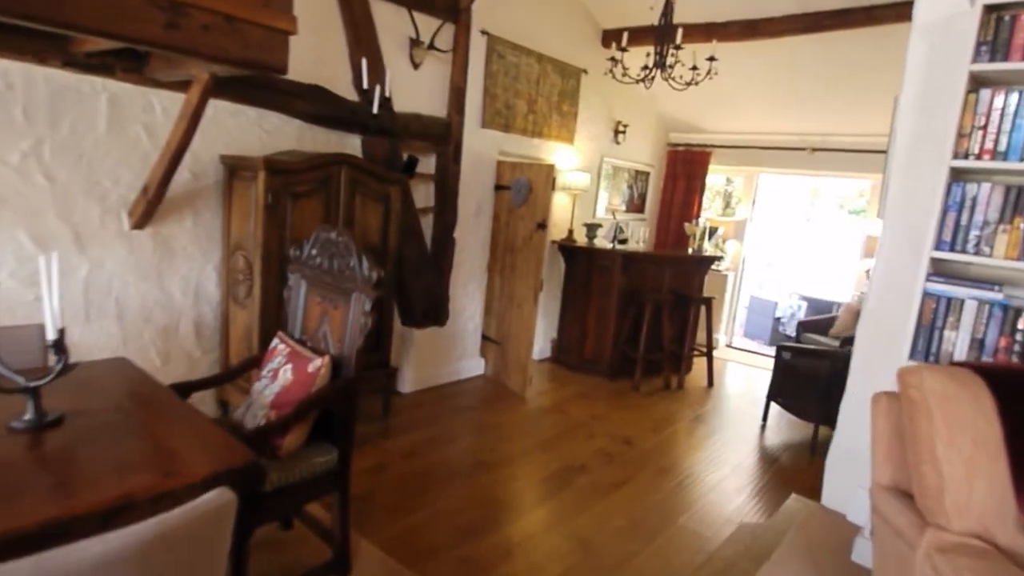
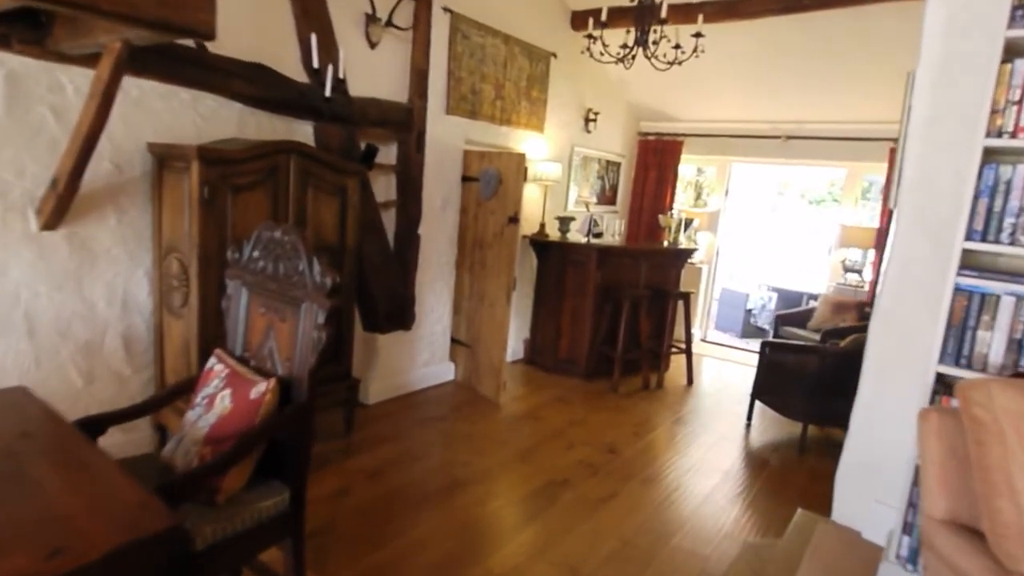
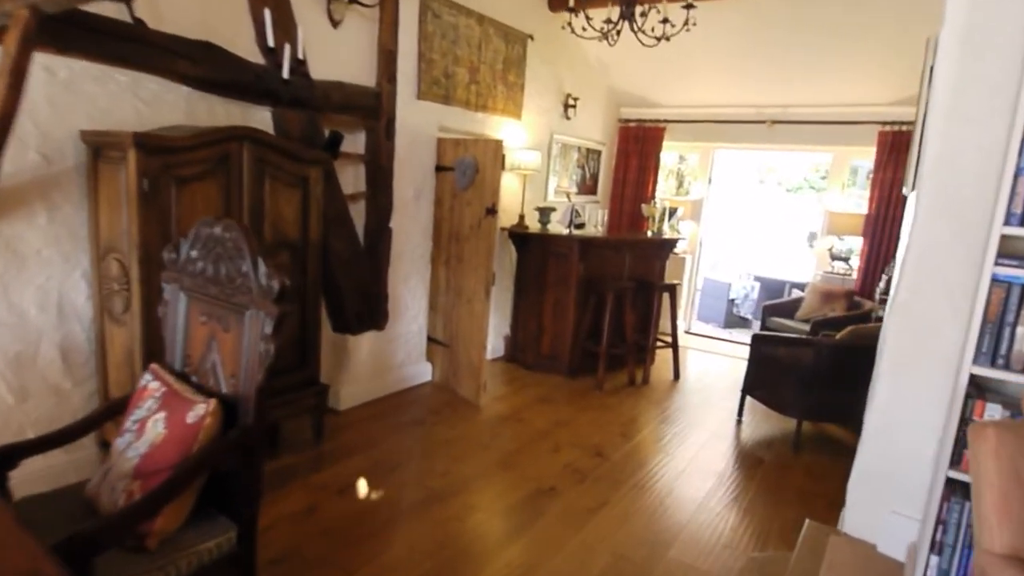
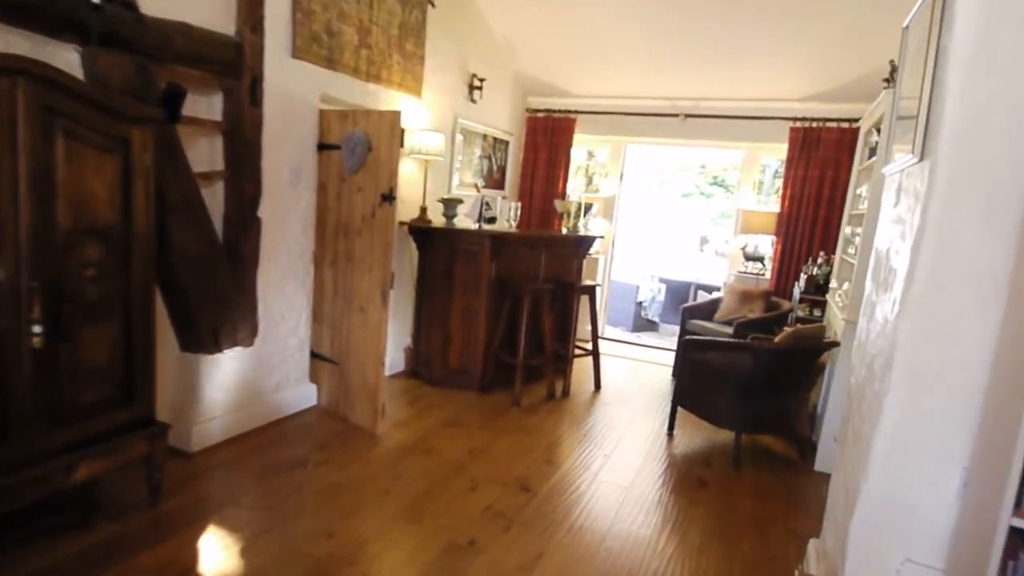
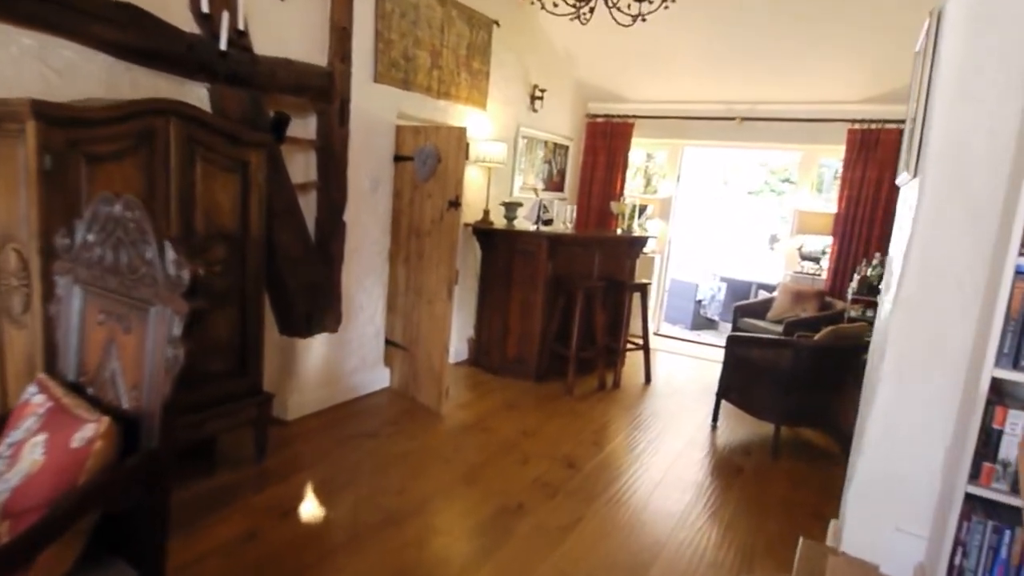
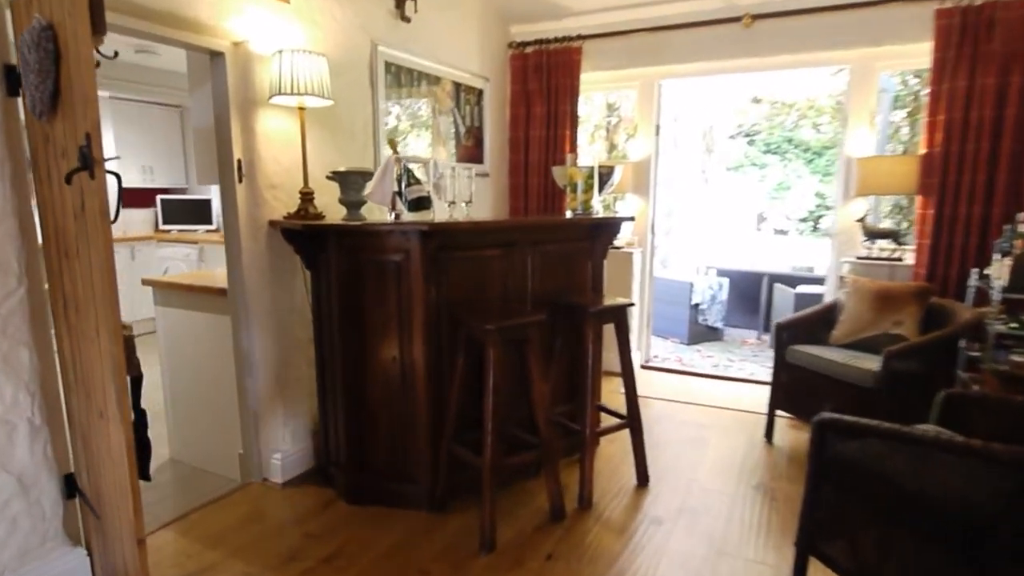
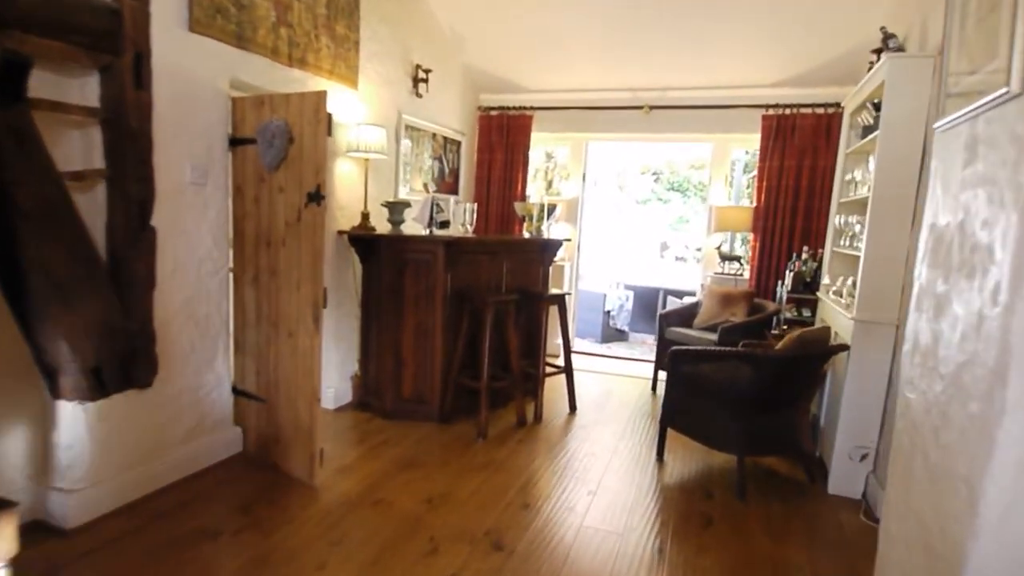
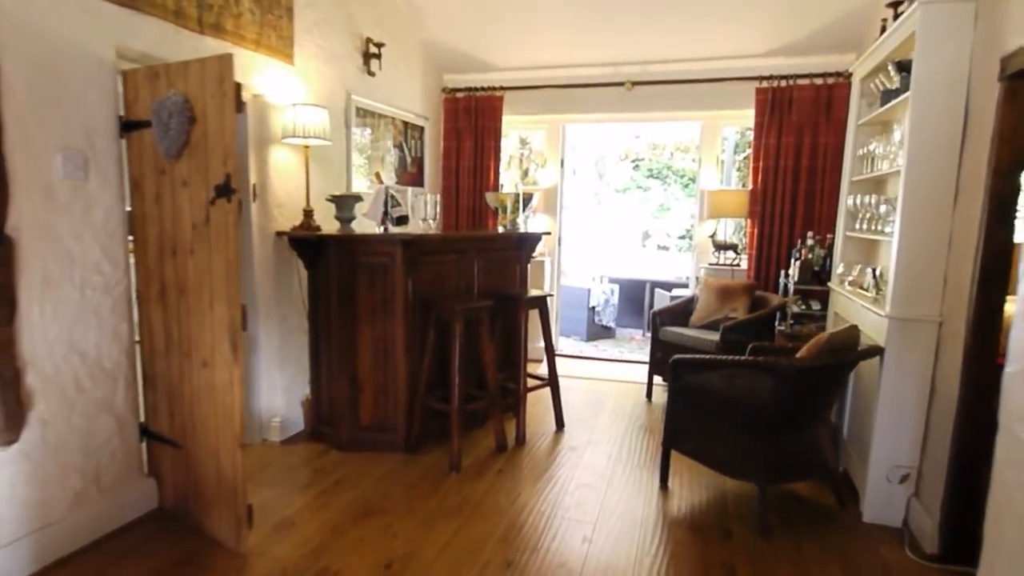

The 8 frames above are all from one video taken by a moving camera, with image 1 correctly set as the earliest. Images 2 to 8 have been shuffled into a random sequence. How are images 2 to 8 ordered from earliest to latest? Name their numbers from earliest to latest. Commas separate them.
2, 3, 5, 4, 7, 8, 6
